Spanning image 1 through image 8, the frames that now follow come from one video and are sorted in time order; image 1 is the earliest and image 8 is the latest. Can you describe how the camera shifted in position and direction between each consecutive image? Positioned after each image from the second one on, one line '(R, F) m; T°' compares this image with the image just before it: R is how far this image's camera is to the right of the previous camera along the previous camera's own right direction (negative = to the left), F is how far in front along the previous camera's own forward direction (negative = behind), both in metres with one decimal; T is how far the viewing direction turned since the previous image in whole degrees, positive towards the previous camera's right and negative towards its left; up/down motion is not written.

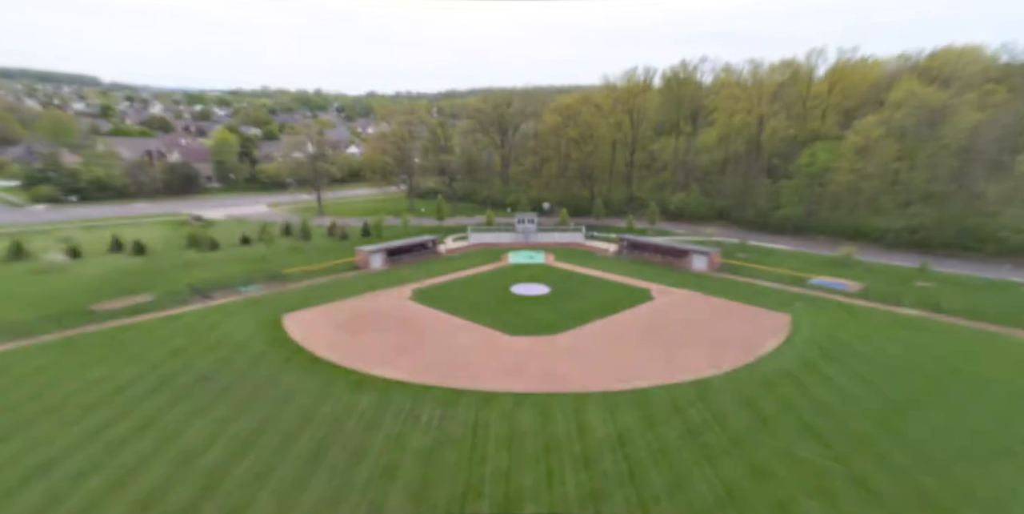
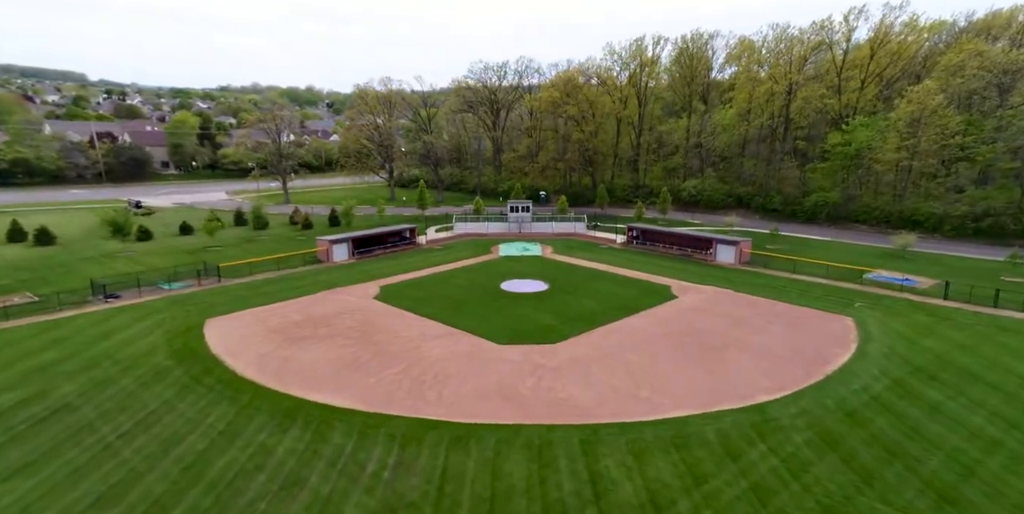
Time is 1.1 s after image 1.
(+0.4, +6.5) m; +1°
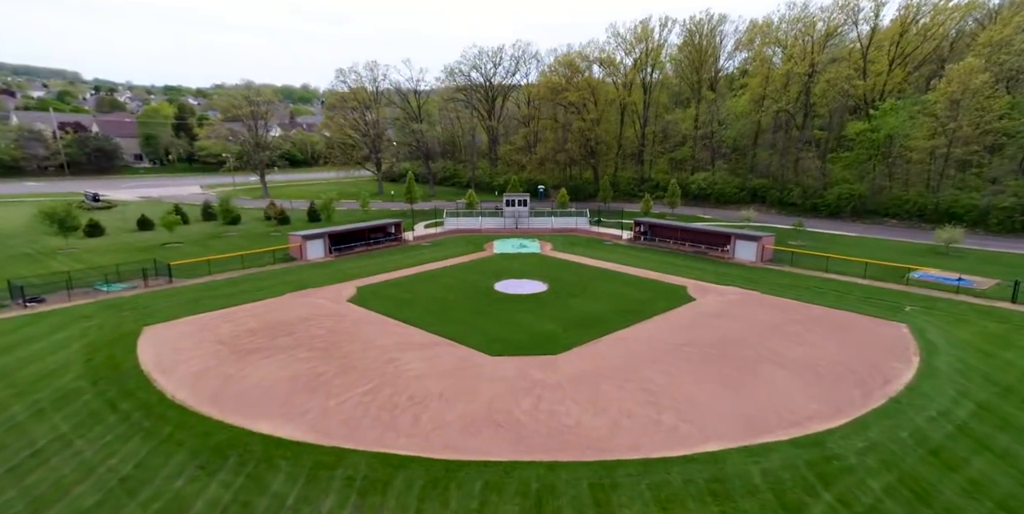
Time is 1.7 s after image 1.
(+0.2, +3.6) m; 0°
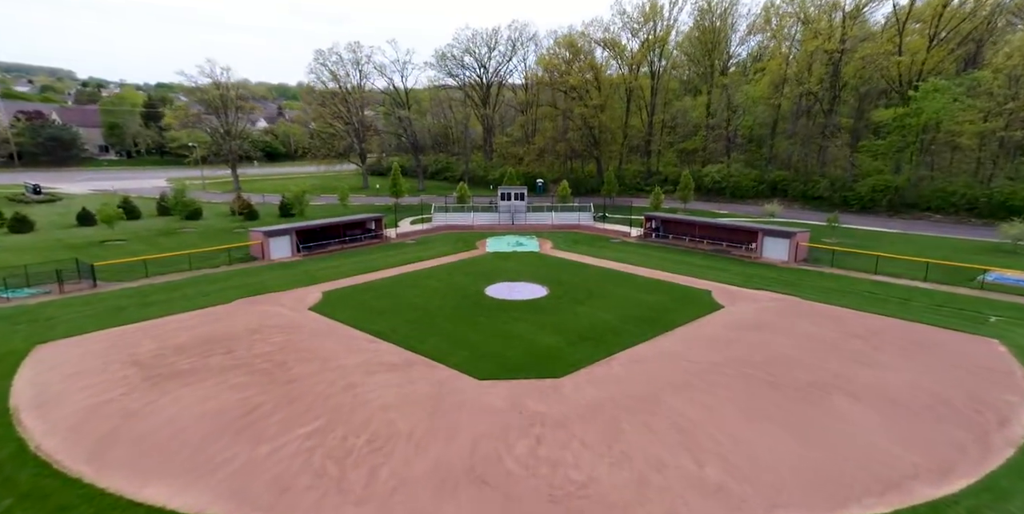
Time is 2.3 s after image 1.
(+0.2, +4.1) m; 0°
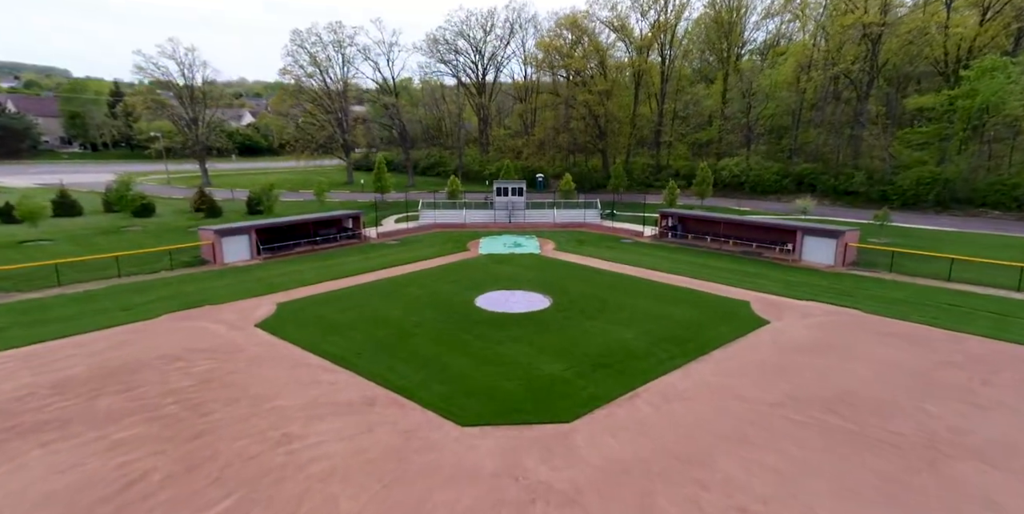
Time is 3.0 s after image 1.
(+0.1, +4.1) m; 0°
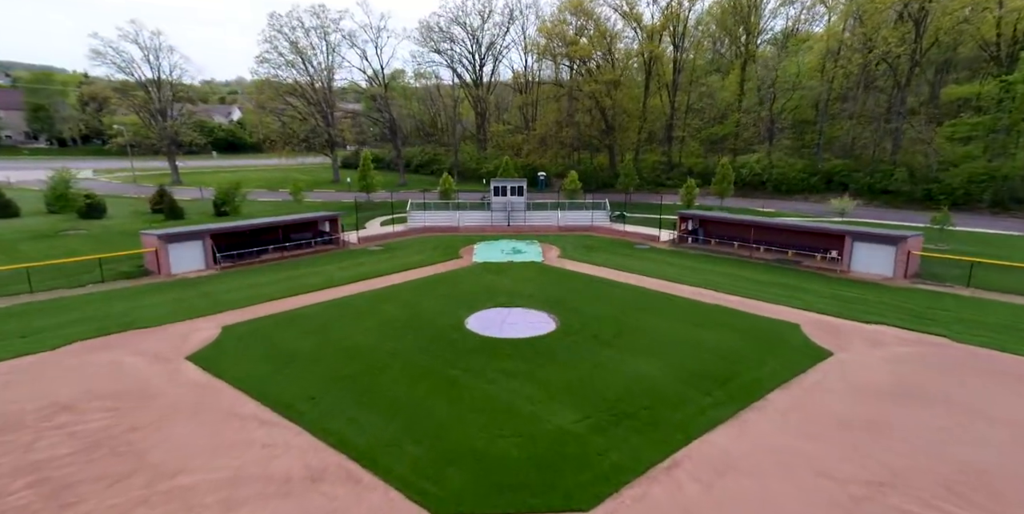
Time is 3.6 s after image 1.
(+0.1, +3.5) m; 0°
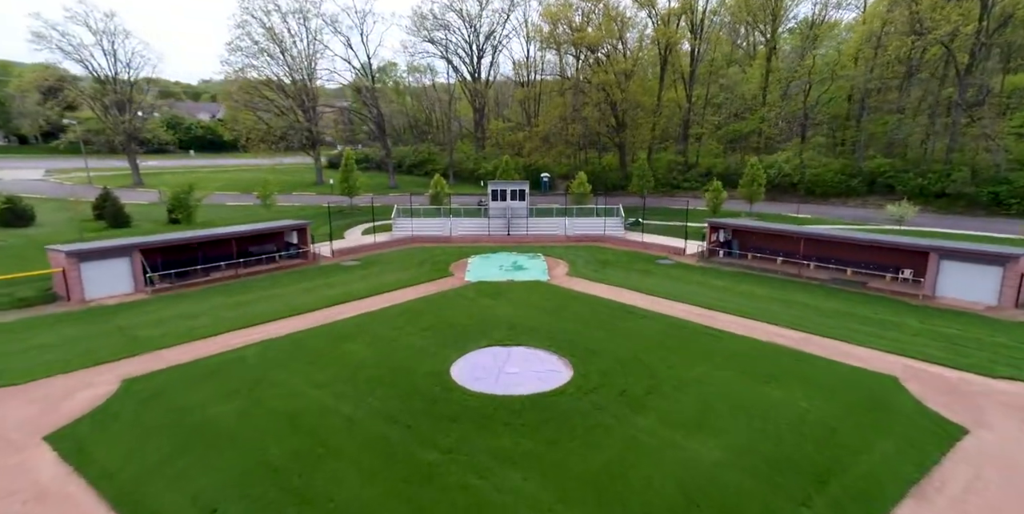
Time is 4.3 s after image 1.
(0.0, +3.9) m; 0°
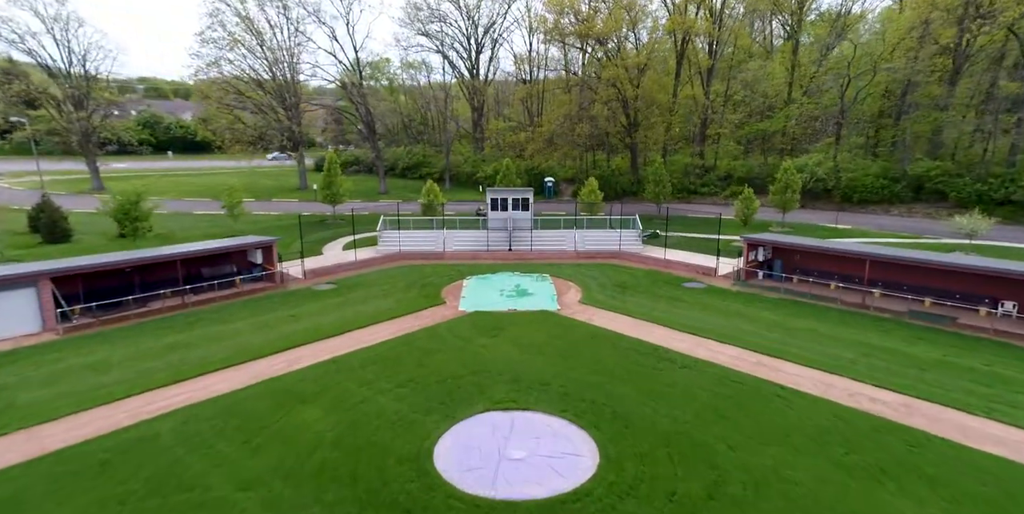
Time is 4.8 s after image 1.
(-0.1, +3.3) m; 0°
